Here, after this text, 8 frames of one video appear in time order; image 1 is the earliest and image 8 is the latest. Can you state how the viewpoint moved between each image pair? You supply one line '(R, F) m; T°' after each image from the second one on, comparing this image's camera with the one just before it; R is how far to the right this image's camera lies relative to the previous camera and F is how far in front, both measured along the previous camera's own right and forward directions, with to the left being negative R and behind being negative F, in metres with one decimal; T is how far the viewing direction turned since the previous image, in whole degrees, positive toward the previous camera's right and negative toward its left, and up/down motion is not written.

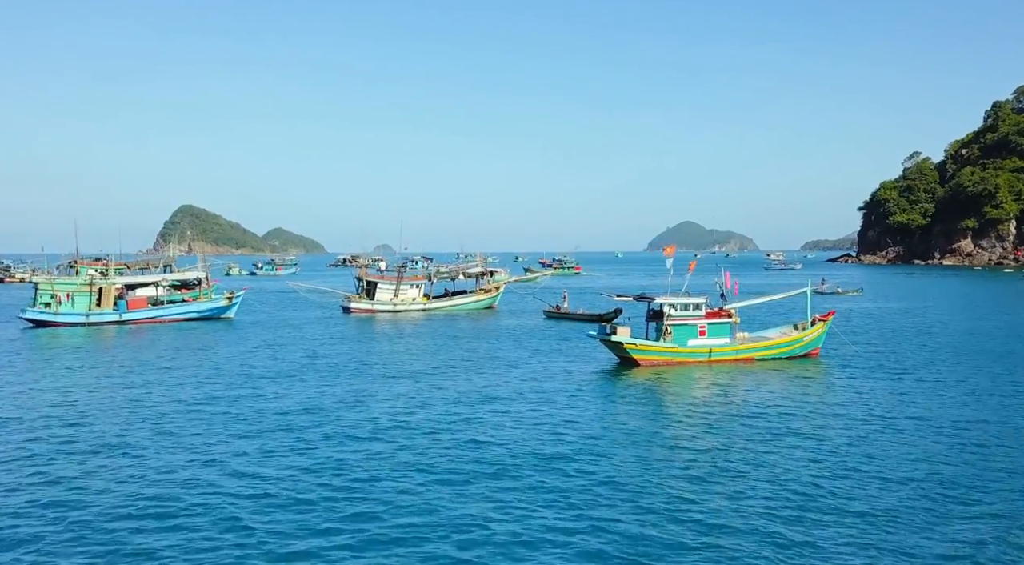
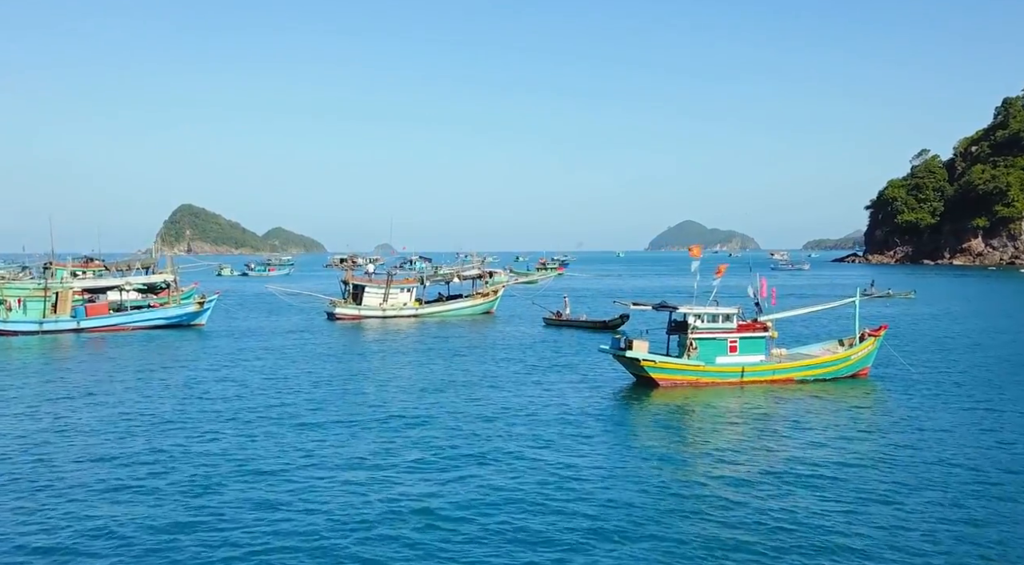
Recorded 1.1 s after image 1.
(+0.1, +6.2) m; 0°
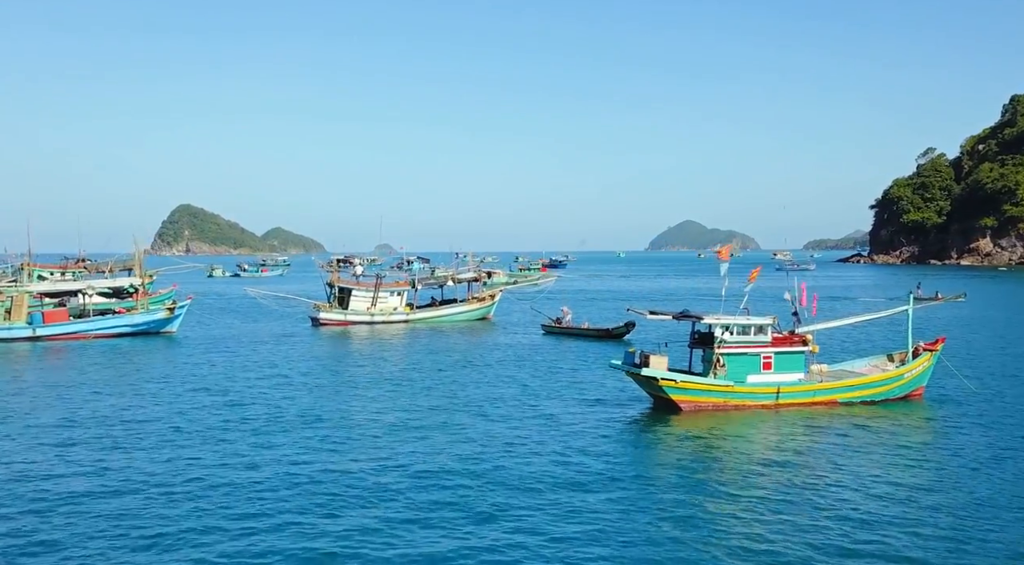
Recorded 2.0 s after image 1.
(+0.1, +5.1) m; 0°
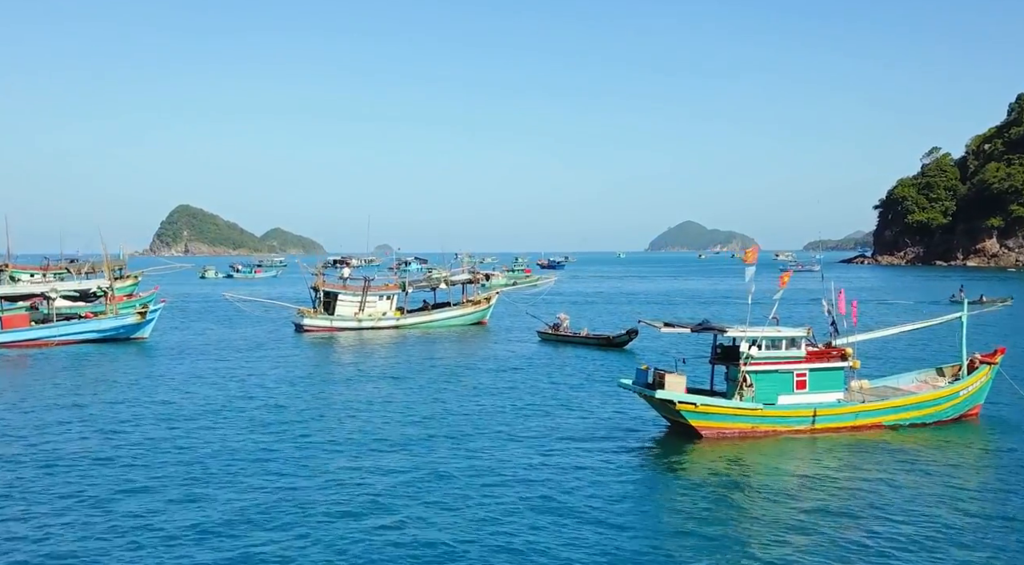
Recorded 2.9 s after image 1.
(+0.2, +4.2) m; 0°
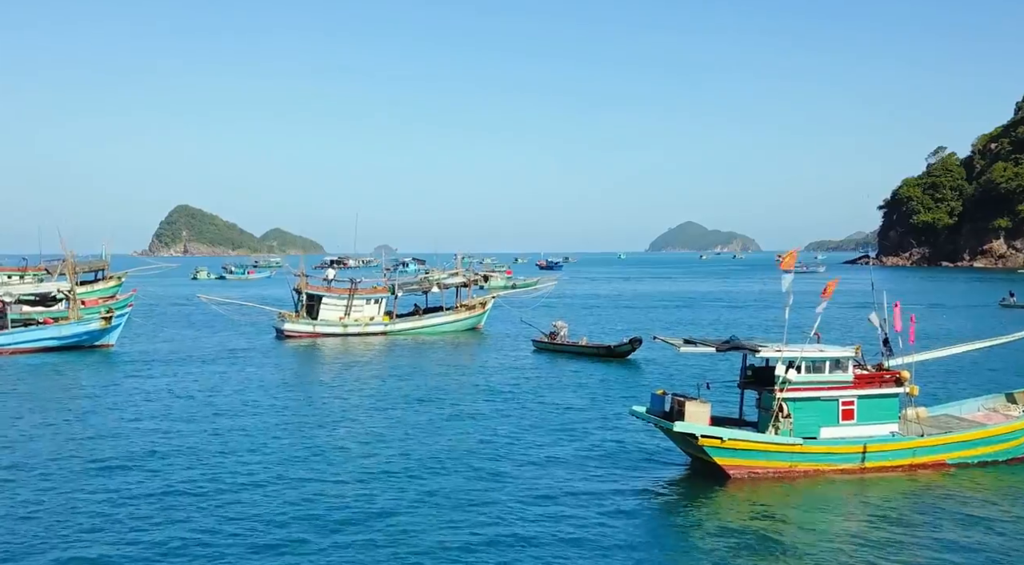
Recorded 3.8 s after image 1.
(+0.2, +4.3) m; 0°
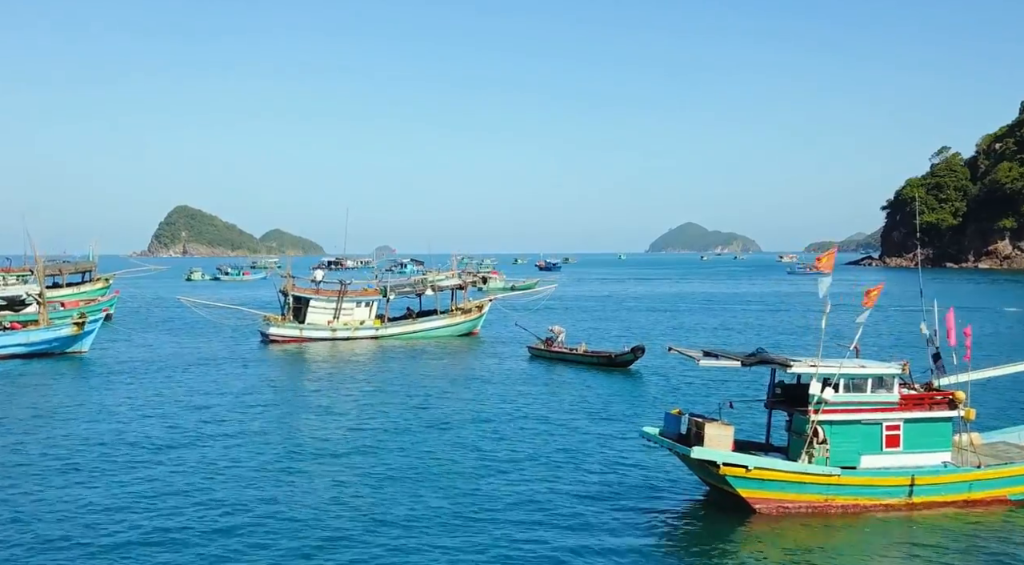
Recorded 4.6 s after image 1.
(+0.1, +2.9) m; 0°
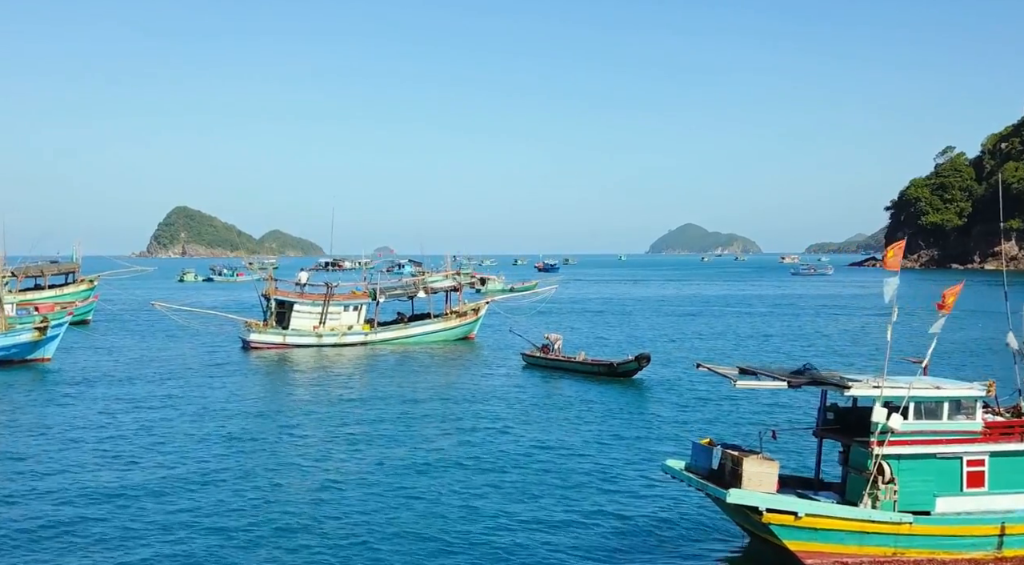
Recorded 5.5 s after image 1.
(+0.1, +3.6) m; 0°
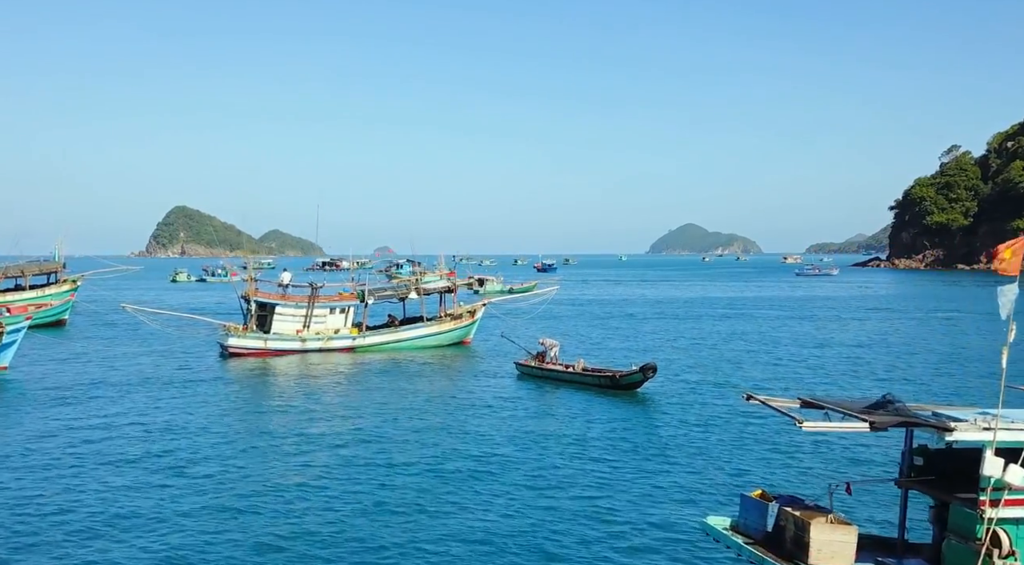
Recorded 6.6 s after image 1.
(+0.1, +3.7) m; 0°
